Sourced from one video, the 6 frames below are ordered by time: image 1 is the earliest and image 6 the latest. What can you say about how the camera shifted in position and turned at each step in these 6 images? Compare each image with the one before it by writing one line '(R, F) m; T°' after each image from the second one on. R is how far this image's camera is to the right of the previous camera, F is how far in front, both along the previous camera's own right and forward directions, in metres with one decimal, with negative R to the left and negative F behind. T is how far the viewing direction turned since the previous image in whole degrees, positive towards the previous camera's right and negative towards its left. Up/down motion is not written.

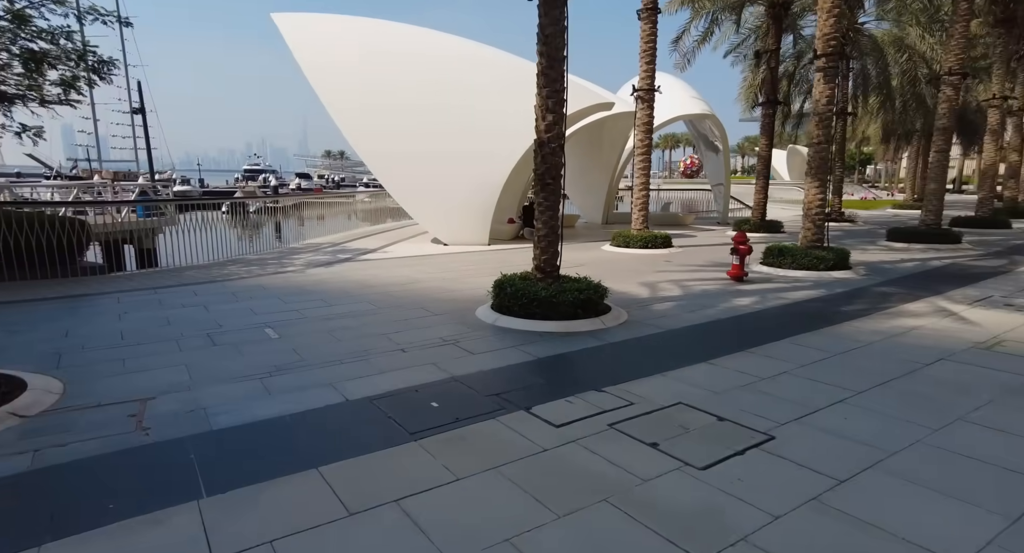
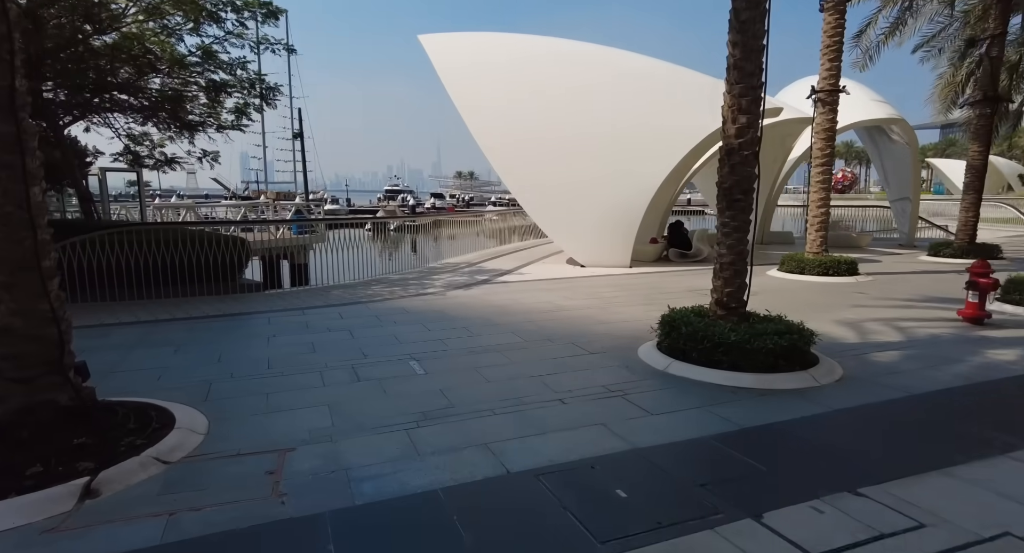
(-0.4, +0.8) m; -12°
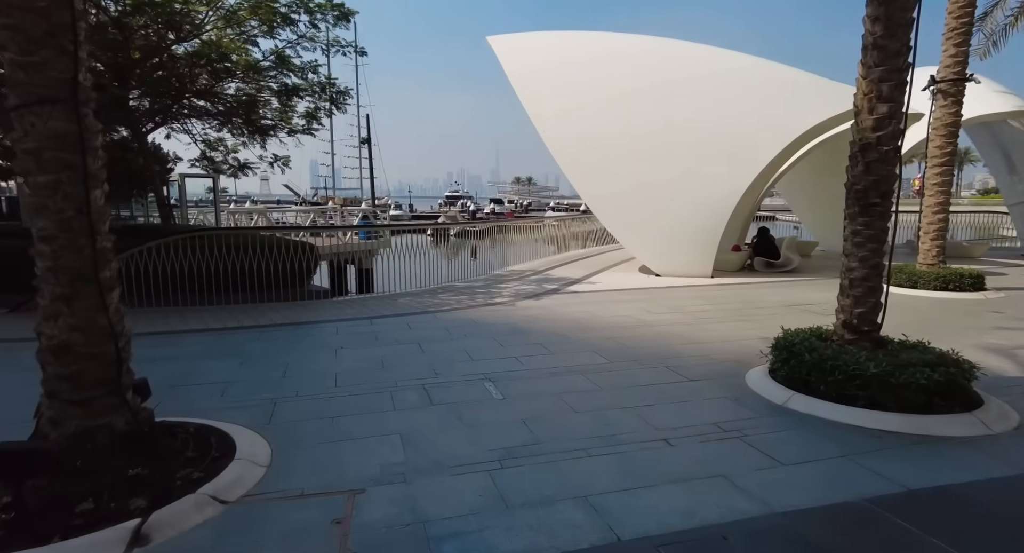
(-0.2, +0.5) m; -6°
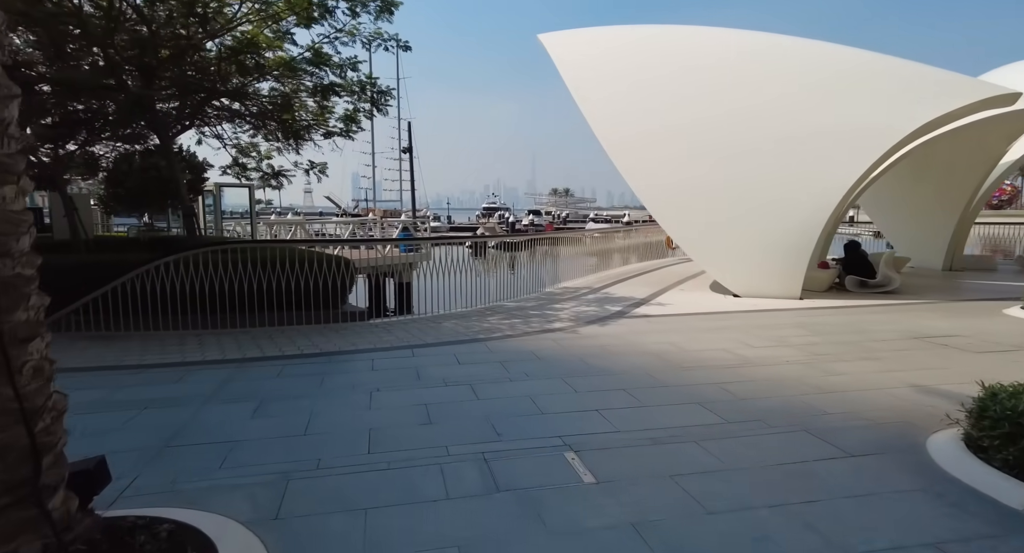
(-0.3, +1.3) m; -4°
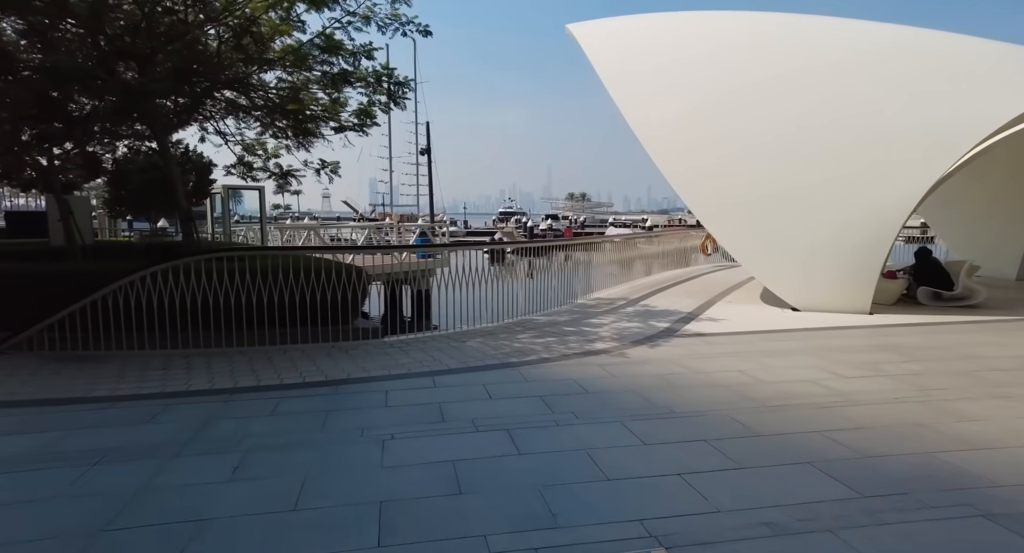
(-0.2, +1.1) m; -2°
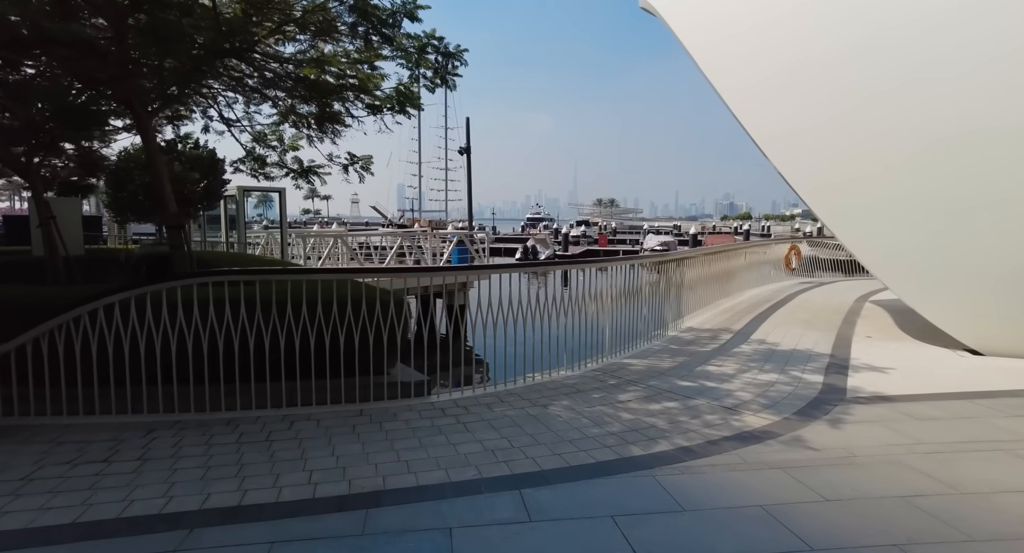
(-0.7, +2.2) m; -3°
